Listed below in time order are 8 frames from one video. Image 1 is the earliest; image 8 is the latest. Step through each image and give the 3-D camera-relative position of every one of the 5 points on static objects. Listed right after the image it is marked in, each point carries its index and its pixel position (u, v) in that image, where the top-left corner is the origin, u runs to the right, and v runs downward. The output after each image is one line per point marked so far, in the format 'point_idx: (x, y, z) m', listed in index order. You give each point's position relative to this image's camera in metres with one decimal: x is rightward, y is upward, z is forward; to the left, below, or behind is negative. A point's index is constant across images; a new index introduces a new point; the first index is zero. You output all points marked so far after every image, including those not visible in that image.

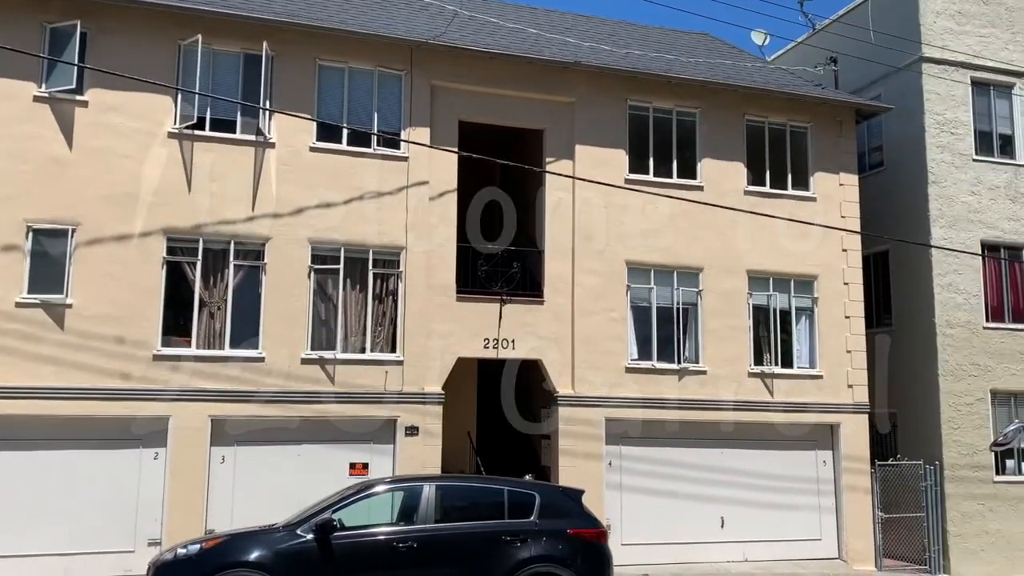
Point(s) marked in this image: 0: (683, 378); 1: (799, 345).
0: (+3.0, -1.6, +15.4) m
1: (+5.3, -1.1, +16.3) m
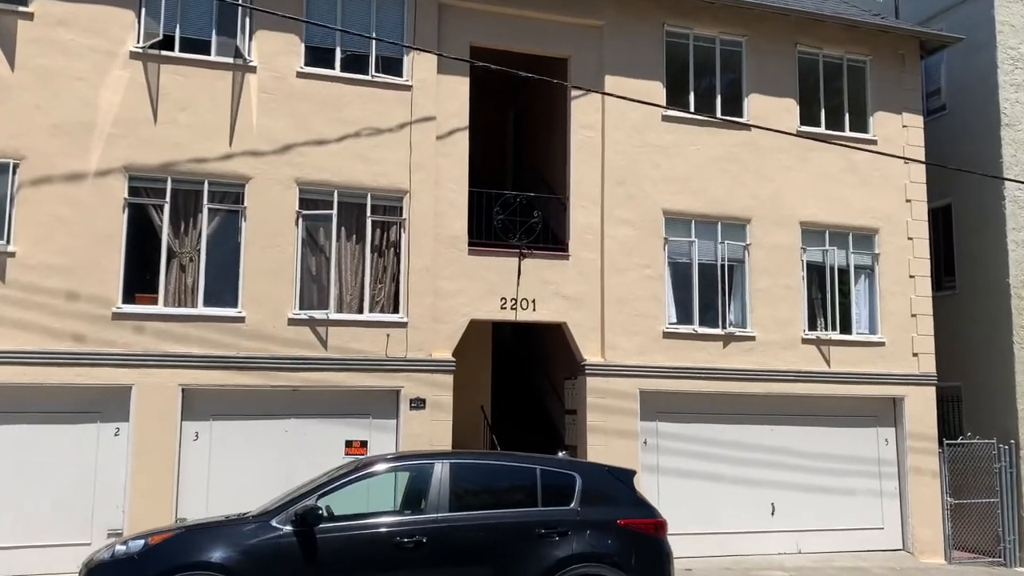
0: (+3.3, -0.9, +13.4) m
1: (+5.6, -0.3, +14.3) m
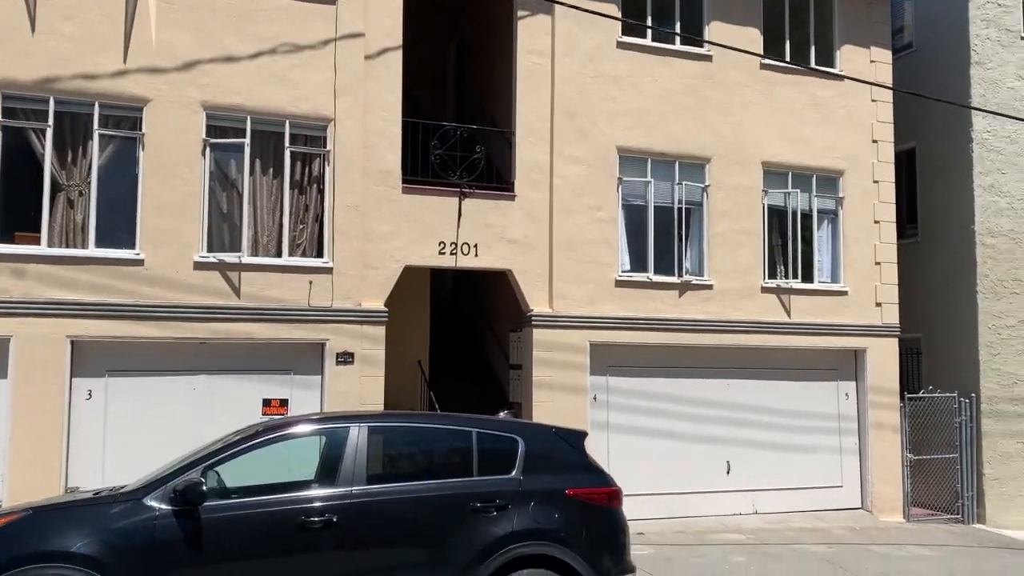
0: (+2.5, -0.1, +12.5) m
1: (+4.7, +0.5, +13.5) m
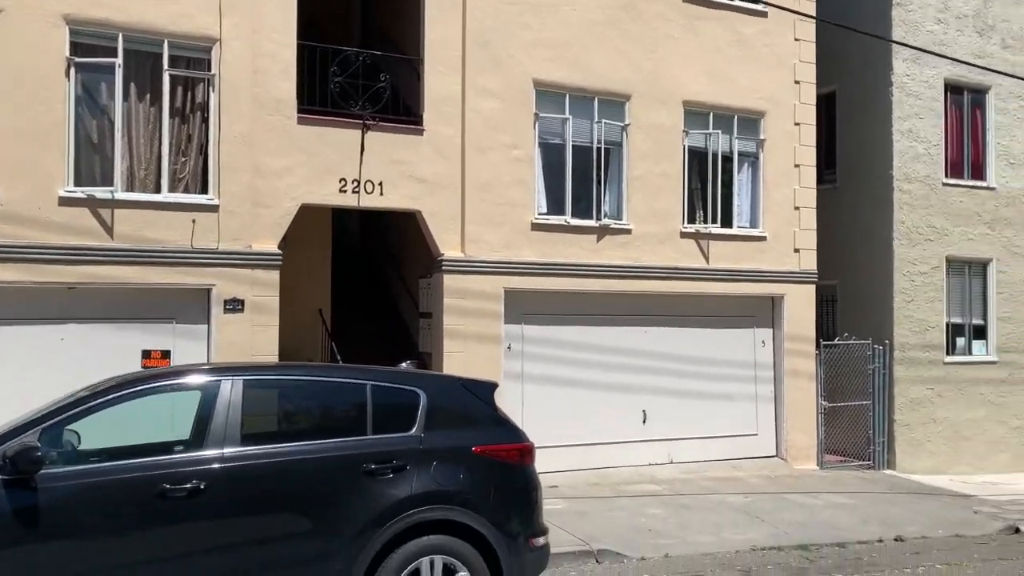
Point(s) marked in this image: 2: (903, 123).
0: (+1.3, +0.7, +11.9) m
1: (+3.4, +1.3, +13.1) m
2: (+6.4, +2.7, +14.3) m
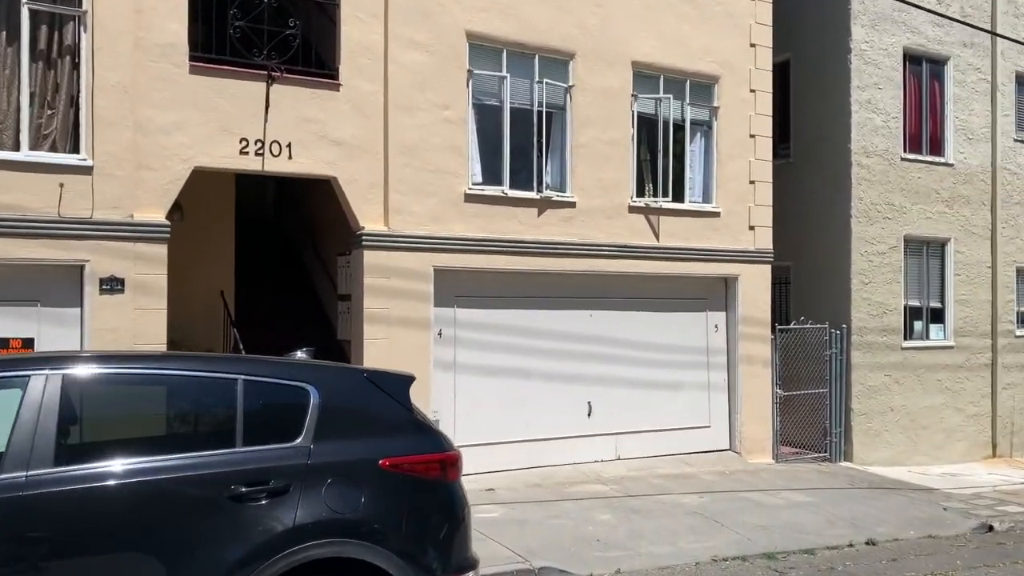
0: (+0.4, +0.9, +10.7) m
1: (+2.5, +1.6, +12.0) m
2: (+5.4, +3.0, +13.4) m
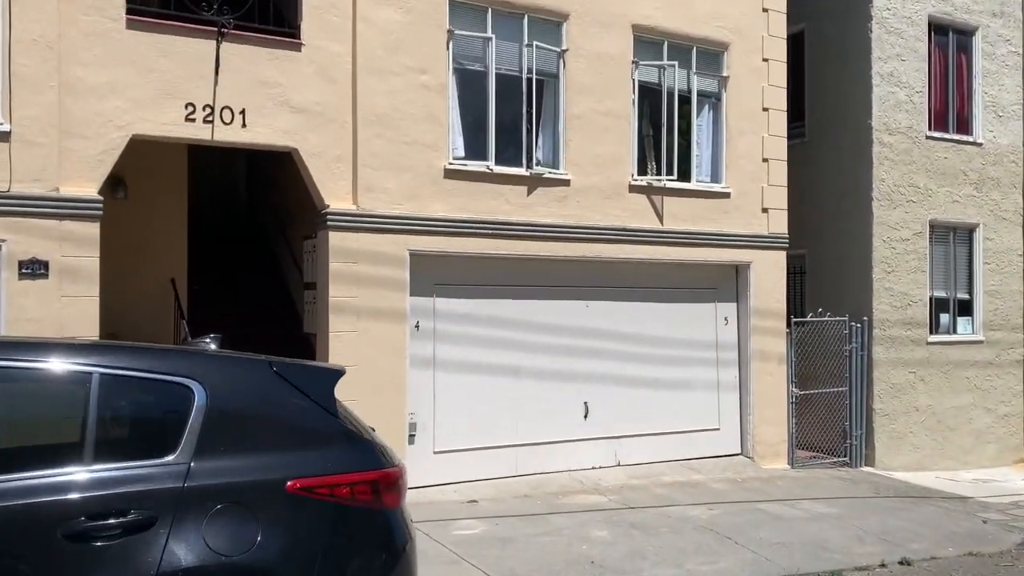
0: (+0.3, +1.1, +9.6) m
1: (+2.3, +1.7, +10.9) m
2: (+5.2, +3.1, +12.3) m
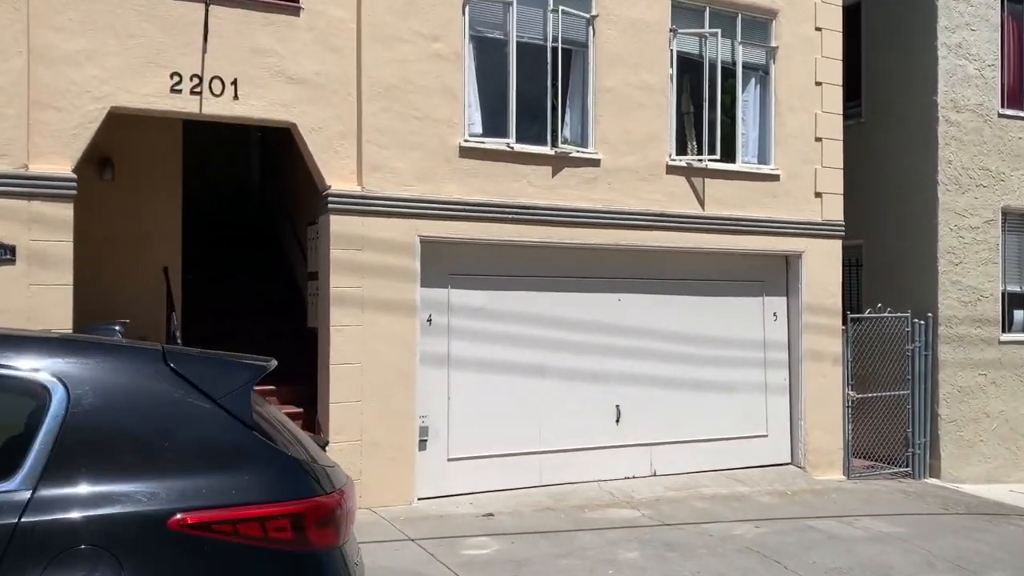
0: (+0.5, +1.2, +8.7) m
1: (+2.6, +1.8, +9.9) m
2: (+5.6, +3.2, +11.2) m
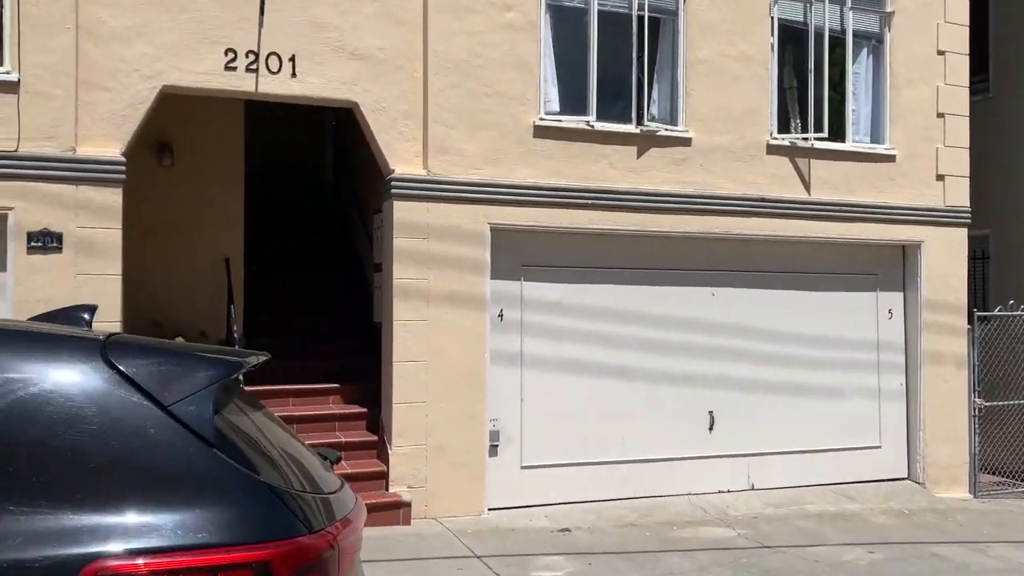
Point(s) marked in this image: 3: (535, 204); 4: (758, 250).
0: (+1.2, +1.2, +7.9) m
1: (+3.5, +1.9, +8.9) m
2: (+6.6, +3.3, +9.8) m
3: (+0.2, +0.7, +7.5) m
4: (+2.4, +0.4, +8.5) m
